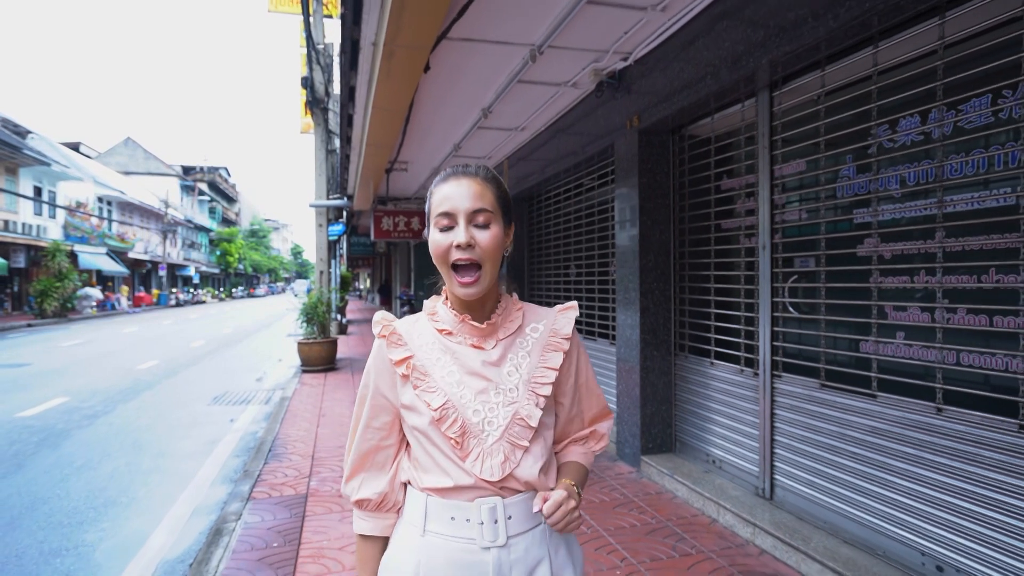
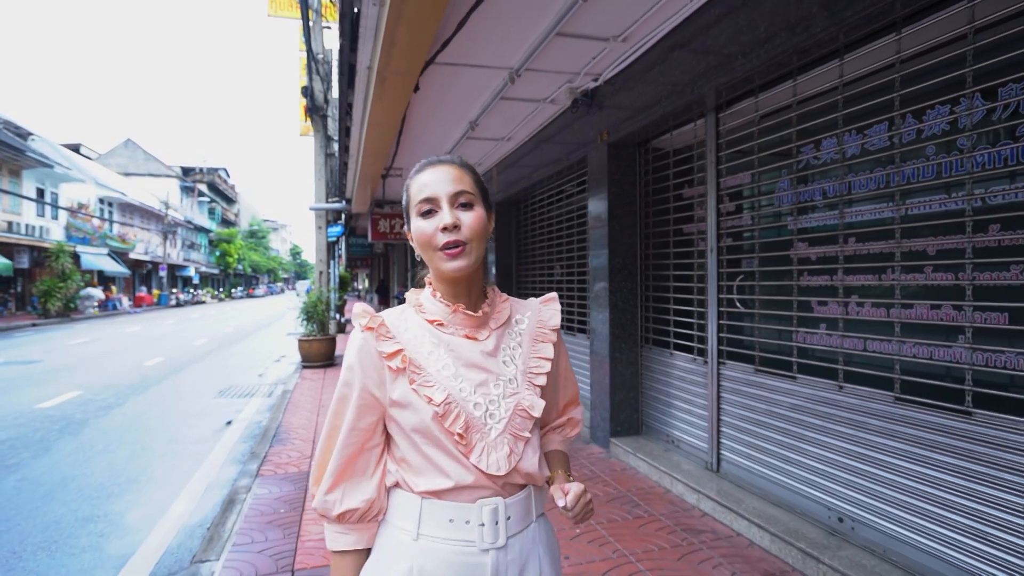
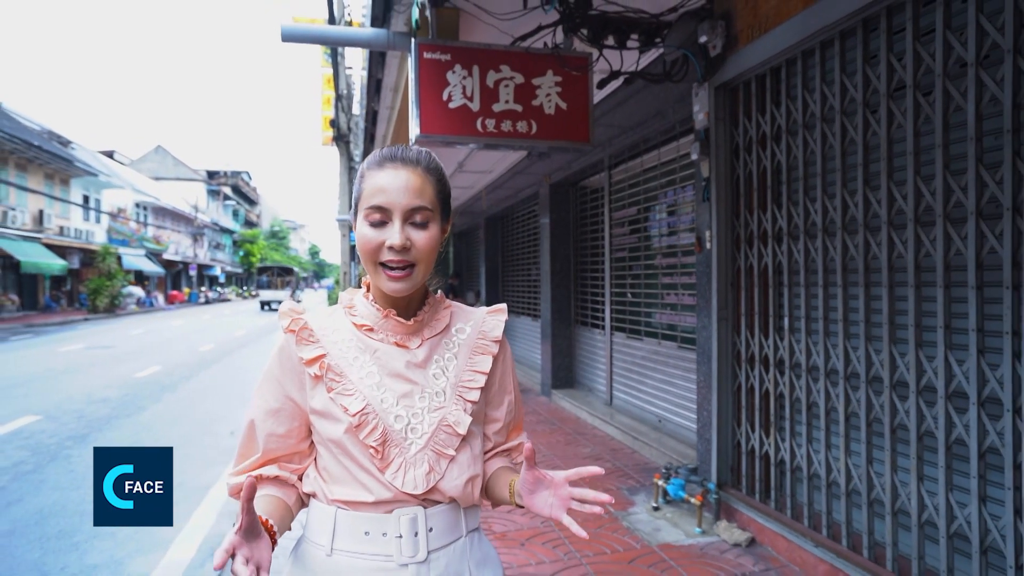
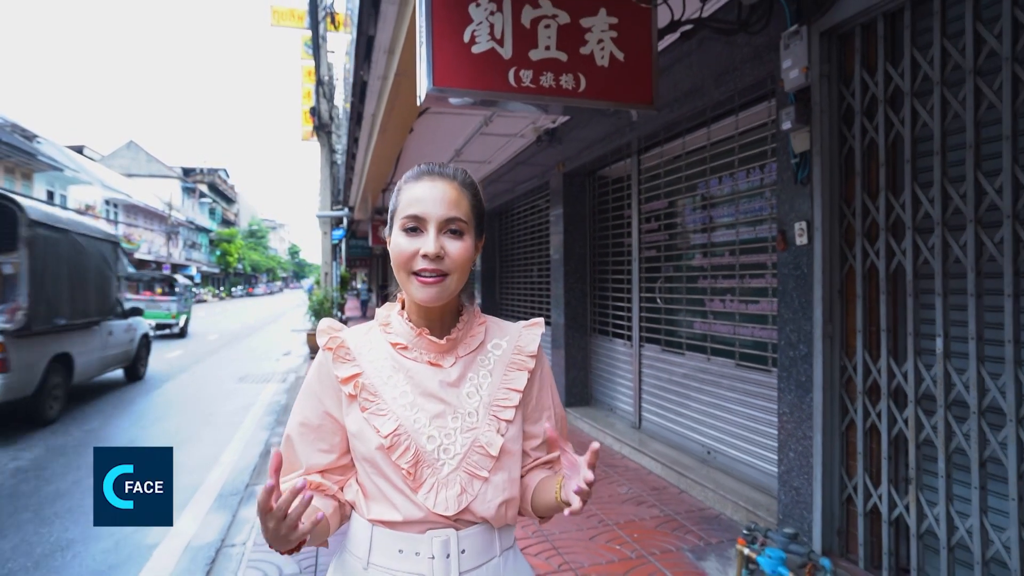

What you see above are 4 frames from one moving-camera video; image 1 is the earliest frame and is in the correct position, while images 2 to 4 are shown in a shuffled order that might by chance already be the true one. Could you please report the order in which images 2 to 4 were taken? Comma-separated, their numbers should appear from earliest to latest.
2, 4, 3
